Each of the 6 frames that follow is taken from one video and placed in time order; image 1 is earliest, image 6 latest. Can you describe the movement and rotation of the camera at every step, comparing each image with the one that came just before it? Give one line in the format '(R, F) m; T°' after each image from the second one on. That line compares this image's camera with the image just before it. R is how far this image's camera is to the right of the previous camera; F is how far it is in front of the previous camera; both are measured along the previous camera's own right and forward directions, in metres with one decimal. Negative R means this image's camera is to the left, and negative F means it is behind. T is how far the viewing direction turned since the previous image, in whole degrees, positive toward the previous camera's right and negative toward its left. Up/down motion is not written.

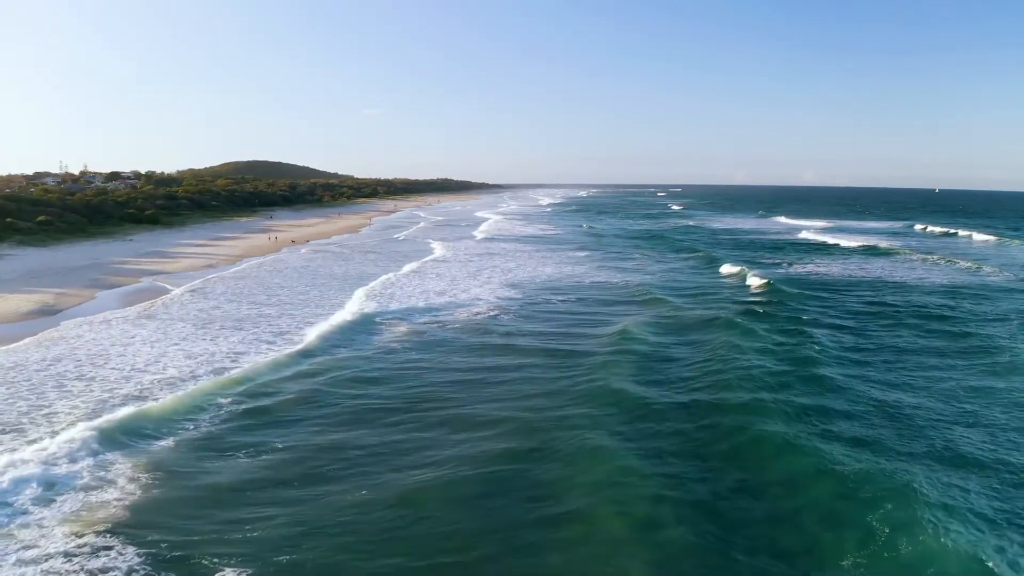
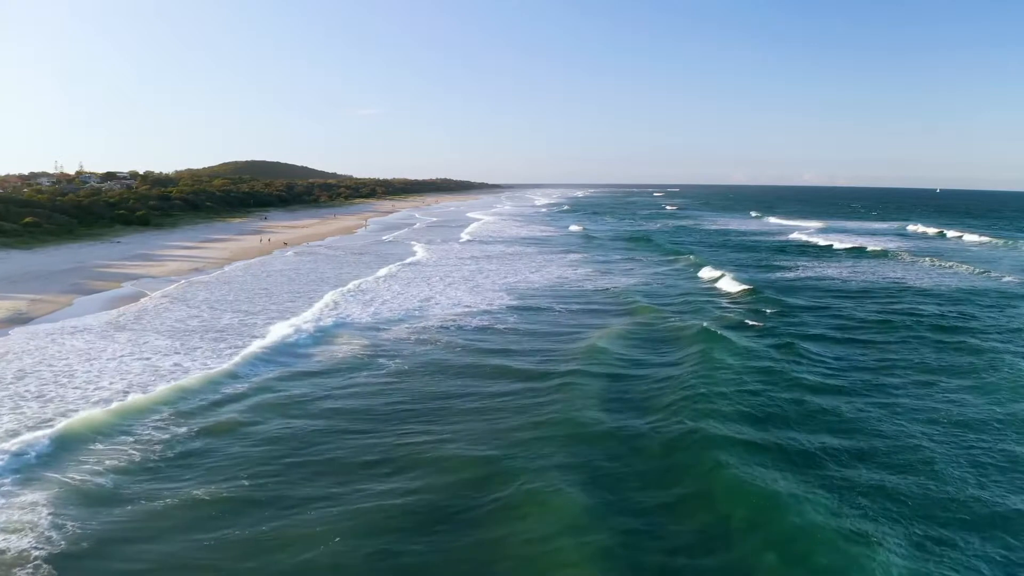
(+0.2, +1.0) m; 0°
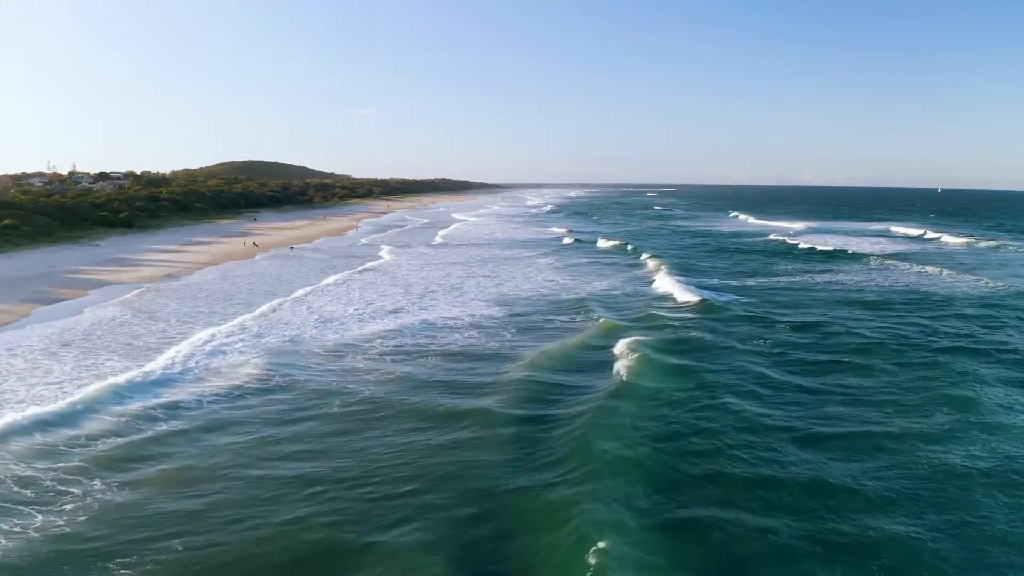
(+0.3, +1.7) m; 0°
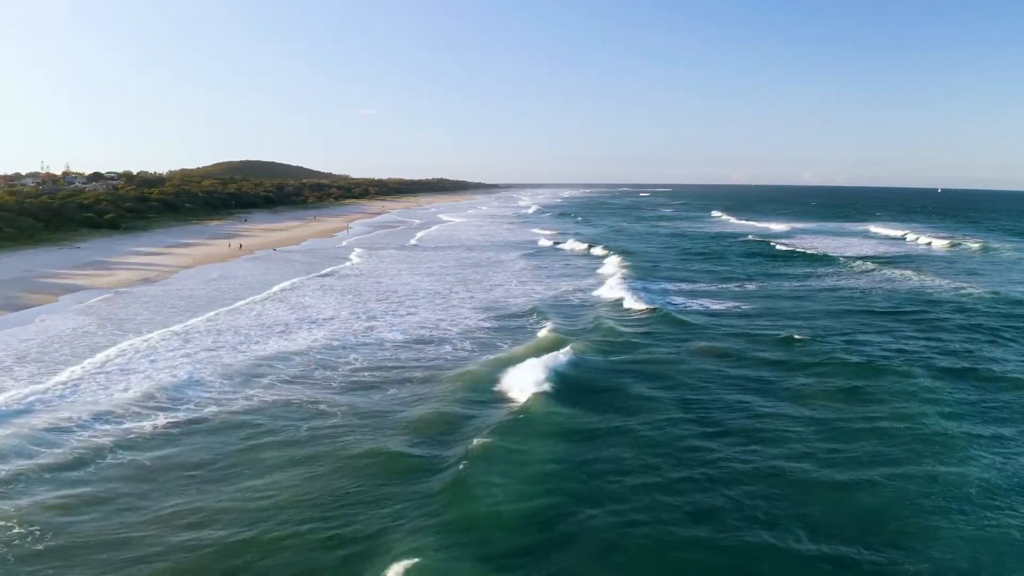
(+0.5, +0.9) m; 0°
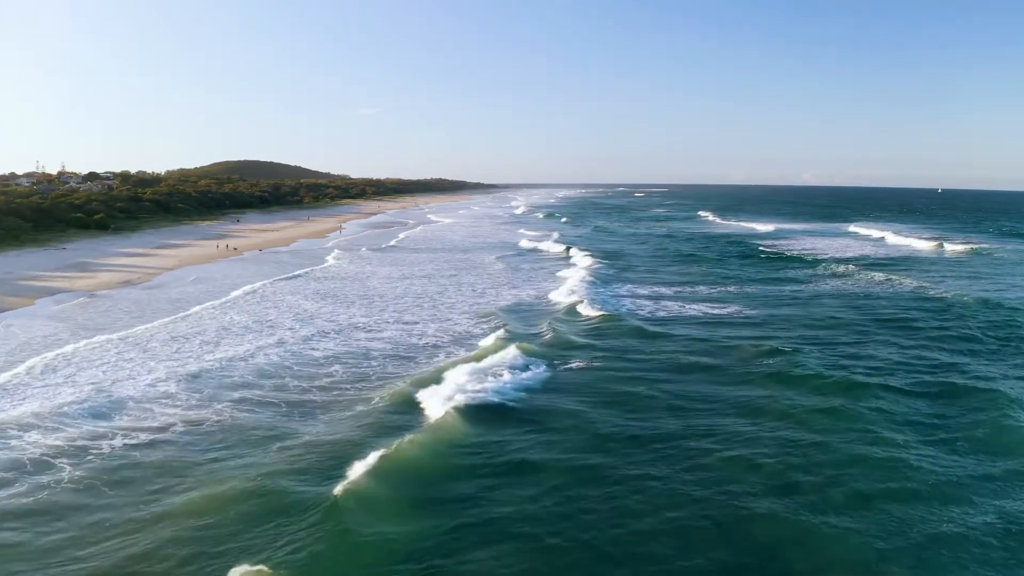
(+0.4, +0.6) m; 0°
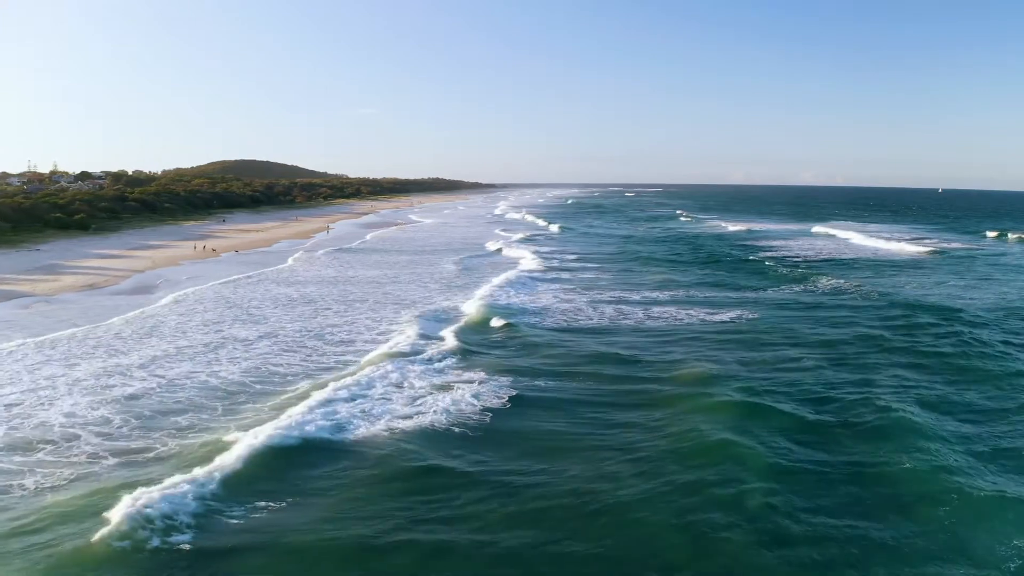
(+0.8, +1.1) m; 0°
